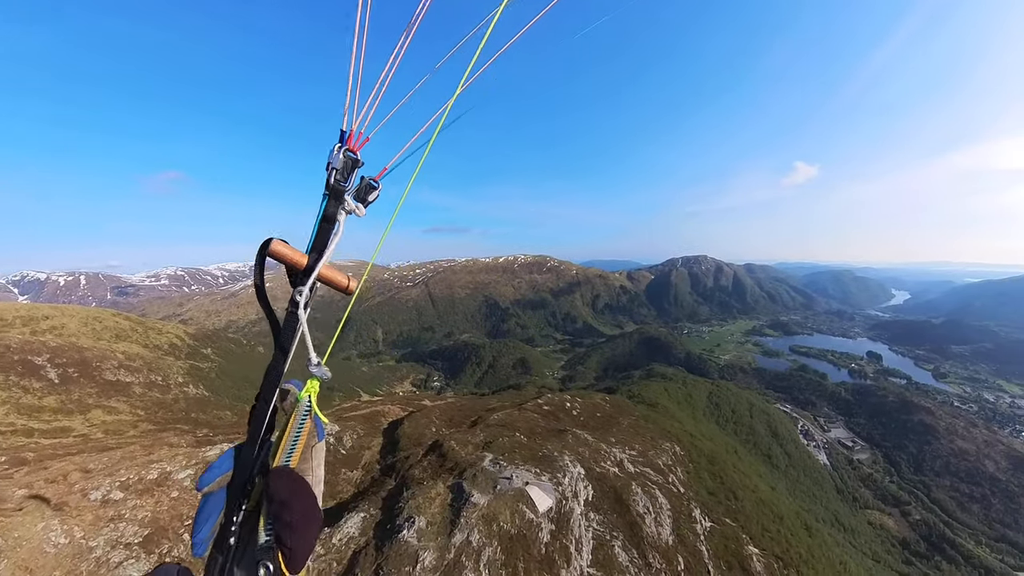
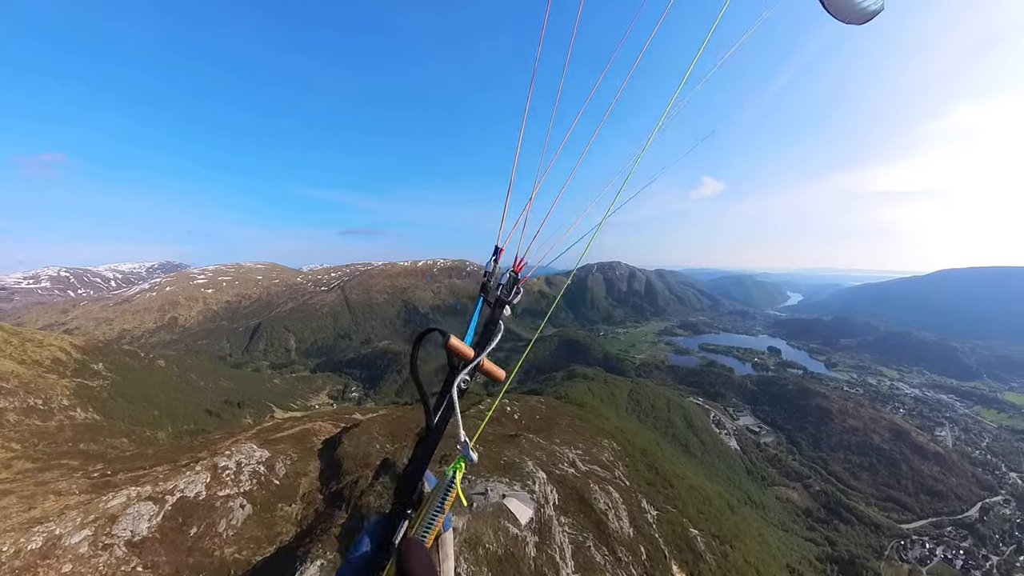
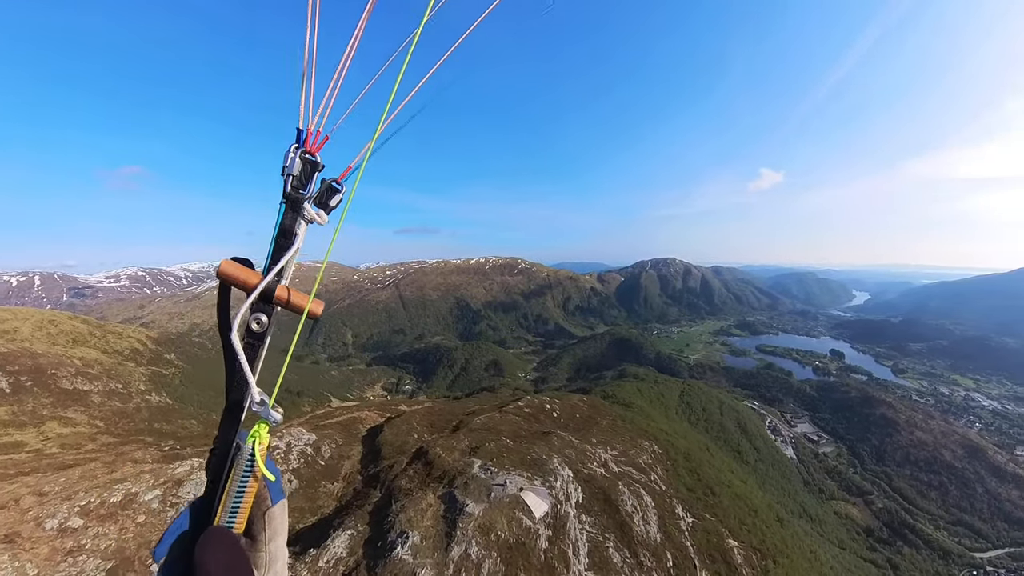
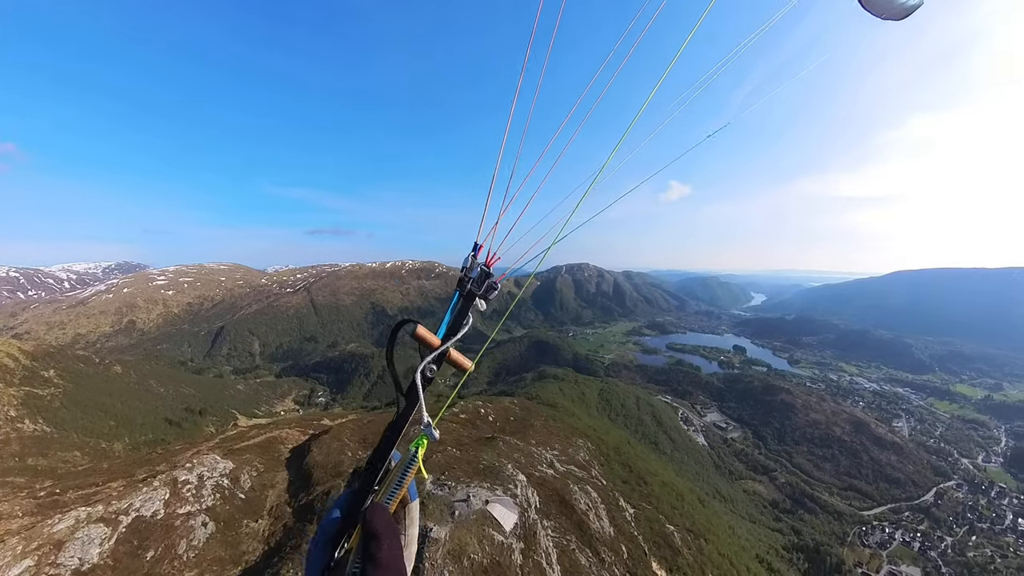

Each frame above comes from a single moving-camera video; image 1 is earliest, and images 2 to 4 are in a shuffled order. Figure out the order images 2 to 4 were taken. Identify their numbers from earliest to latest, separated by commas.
3, 2, 4
